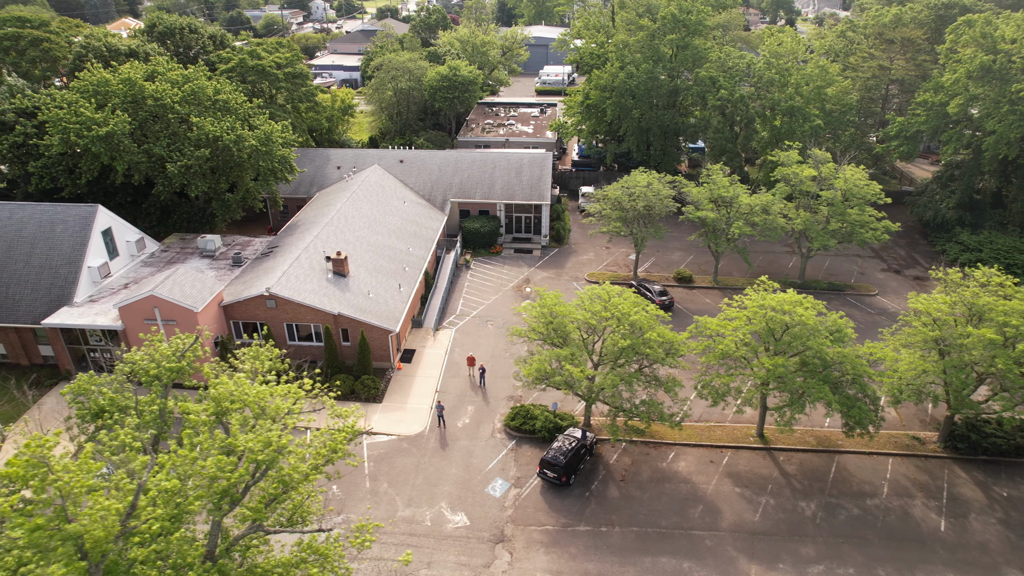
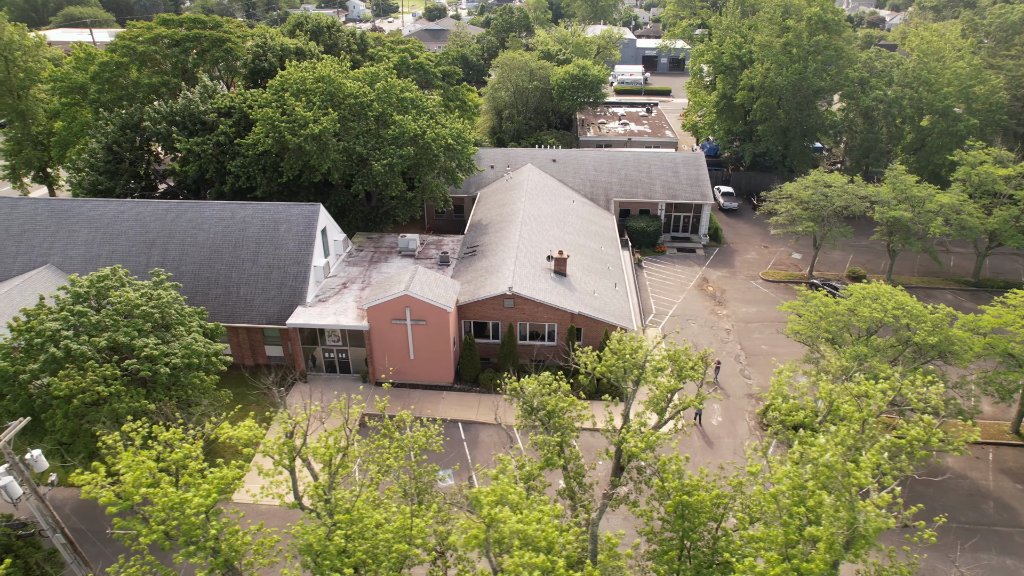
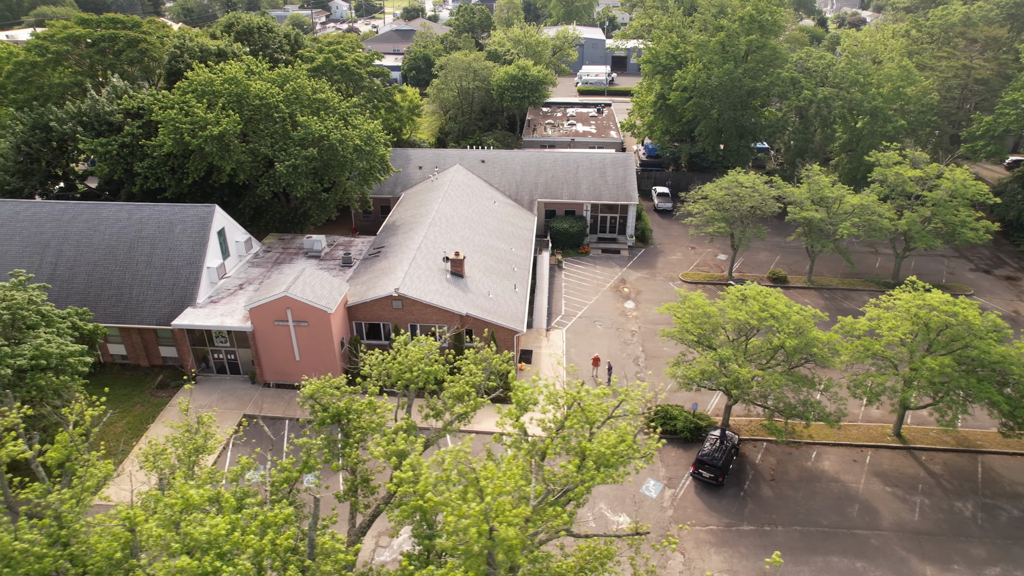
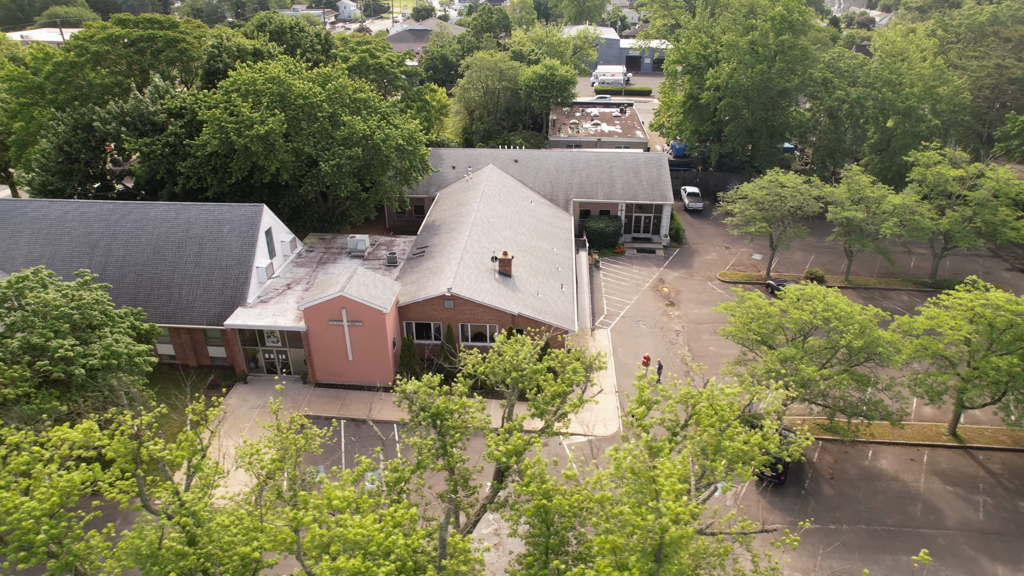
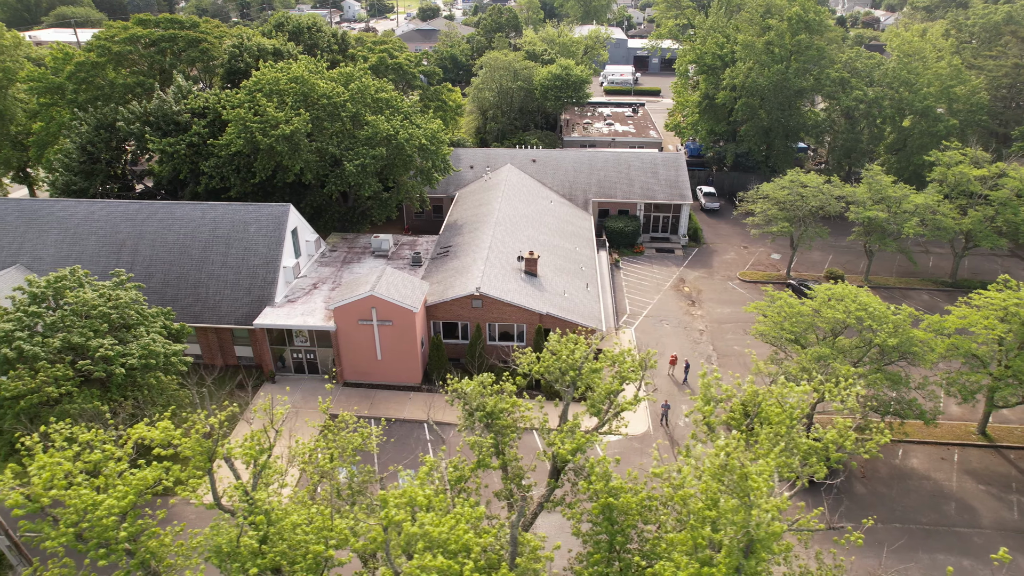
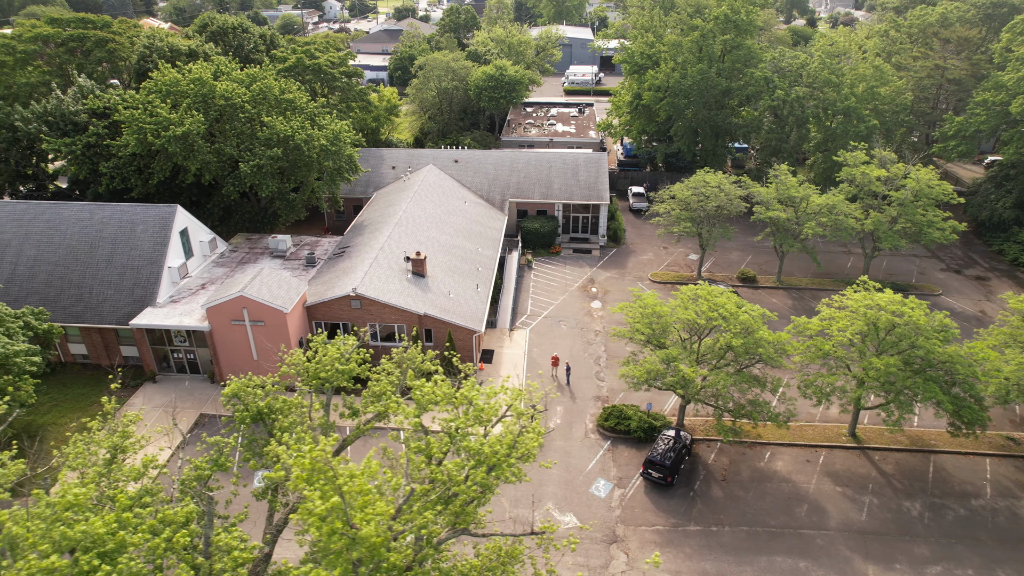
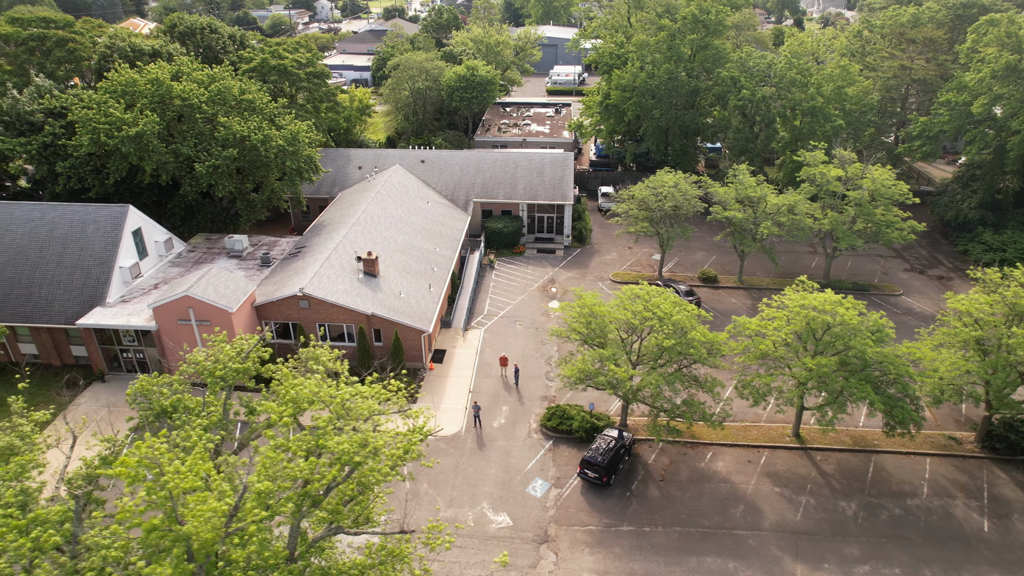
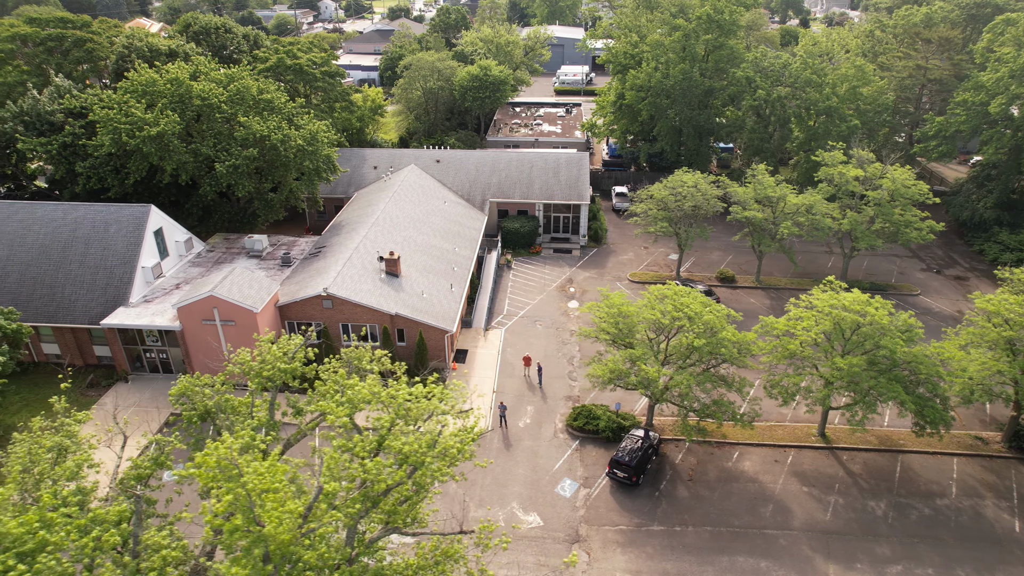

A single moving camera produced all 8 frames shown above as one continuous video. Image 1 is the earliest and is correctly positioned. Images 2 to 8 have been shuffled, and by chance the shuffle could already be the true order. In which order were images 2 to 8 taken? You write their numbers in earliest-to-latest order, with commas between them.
7, 8, 6, 3, 4, 5, 2
